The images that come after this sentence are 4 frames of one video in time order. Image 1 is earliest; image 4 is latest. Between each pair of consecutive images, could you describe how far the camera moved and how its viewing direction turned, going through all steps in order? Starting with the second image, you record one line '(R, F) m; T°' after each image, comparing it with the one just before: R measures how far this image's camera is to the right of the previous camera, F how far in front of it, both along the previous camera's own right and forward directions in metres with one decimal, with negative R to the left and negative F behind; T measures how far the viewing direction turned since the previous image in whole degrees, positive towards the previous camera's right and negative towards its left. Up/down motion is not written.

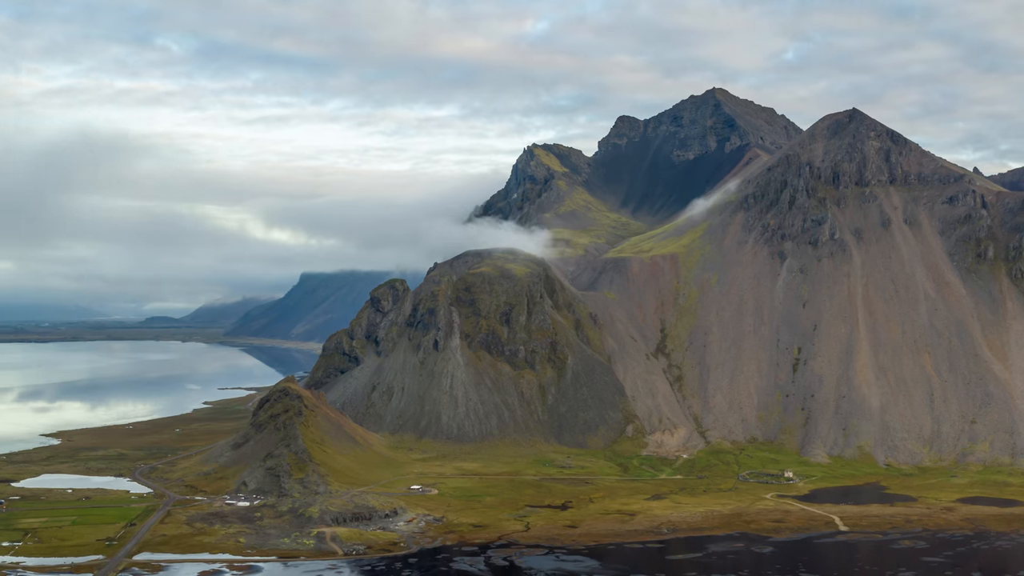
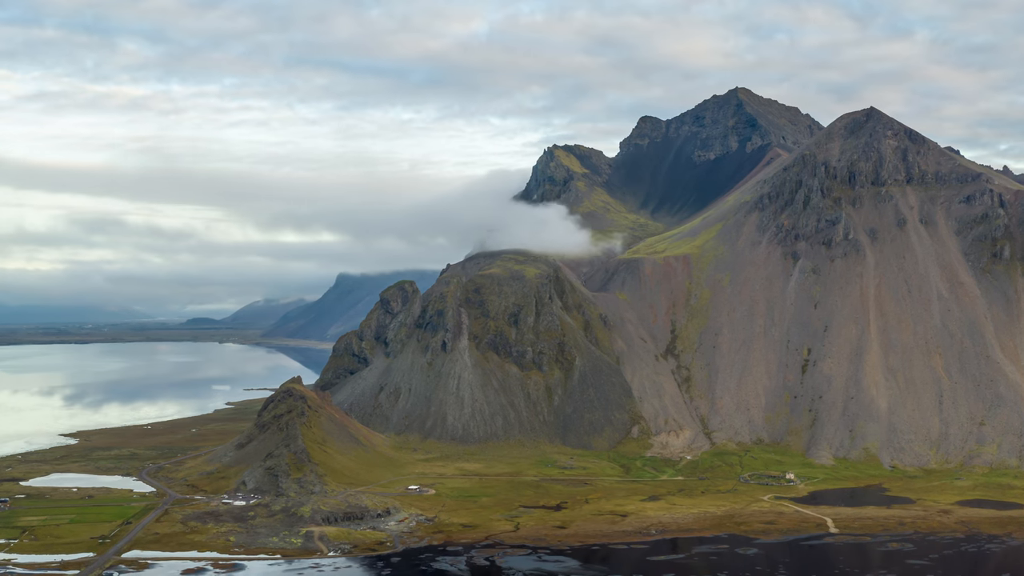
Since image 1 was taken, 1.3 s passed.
(+6.3, -0.4) m; -2°
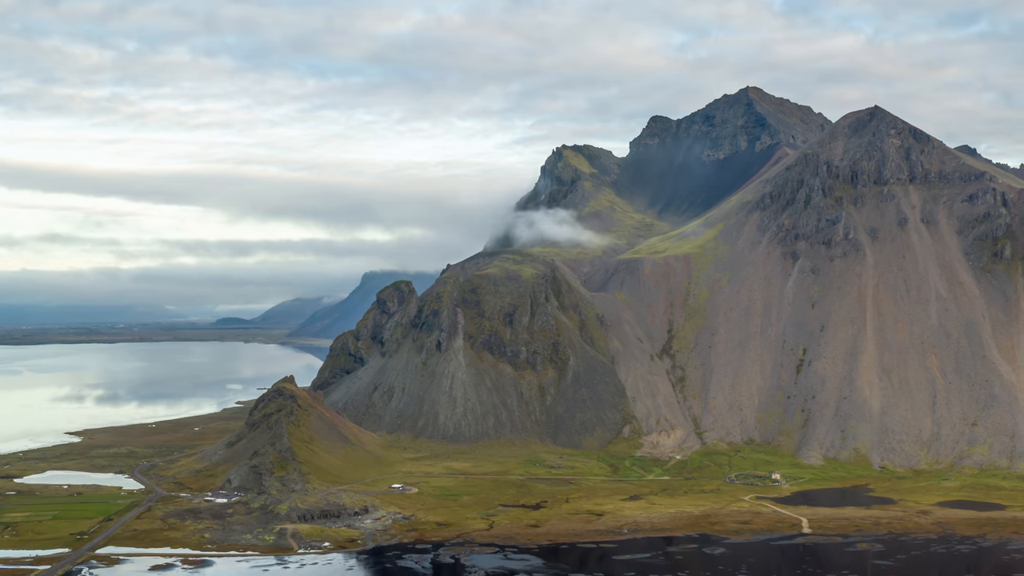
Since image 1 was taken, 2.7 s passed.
(+6.8, -0.6) m; -1°
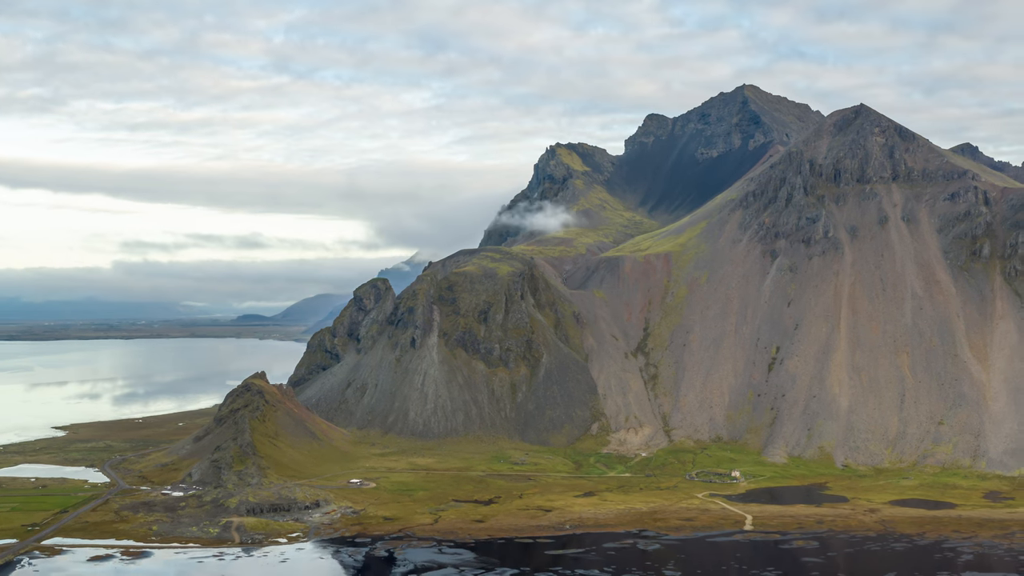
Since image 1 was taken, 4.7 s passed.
(+9.4, -1.0) m; 0°
